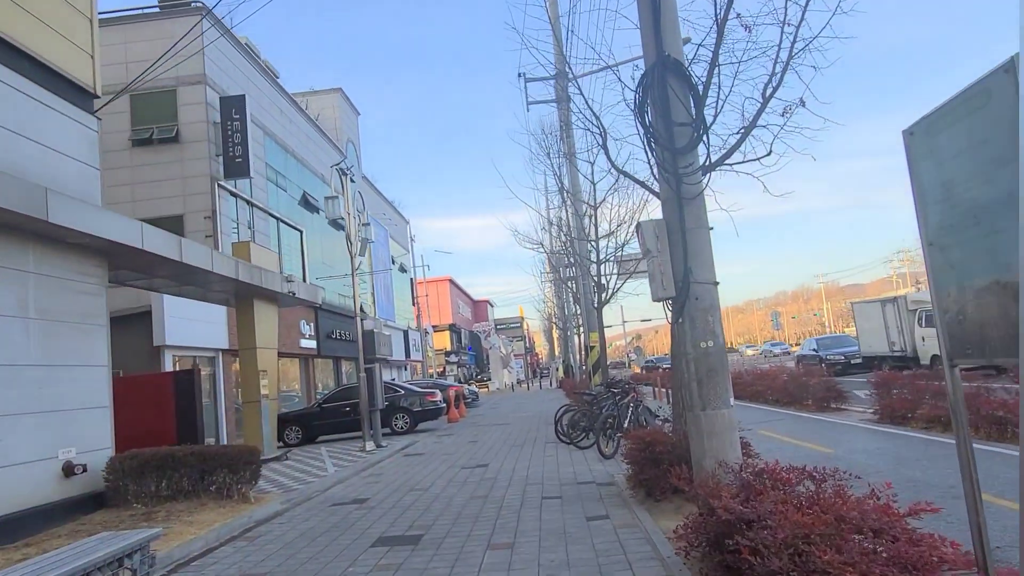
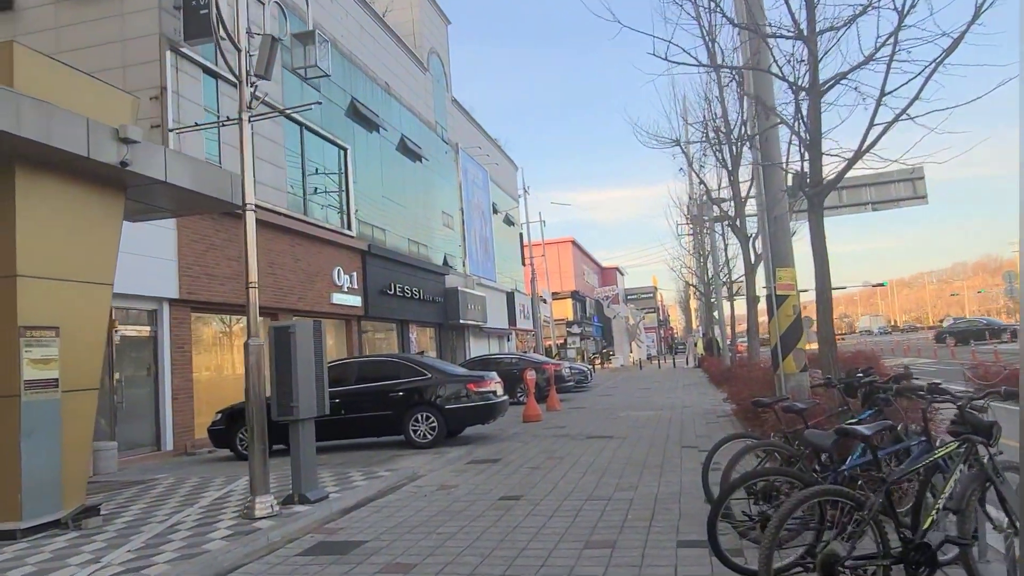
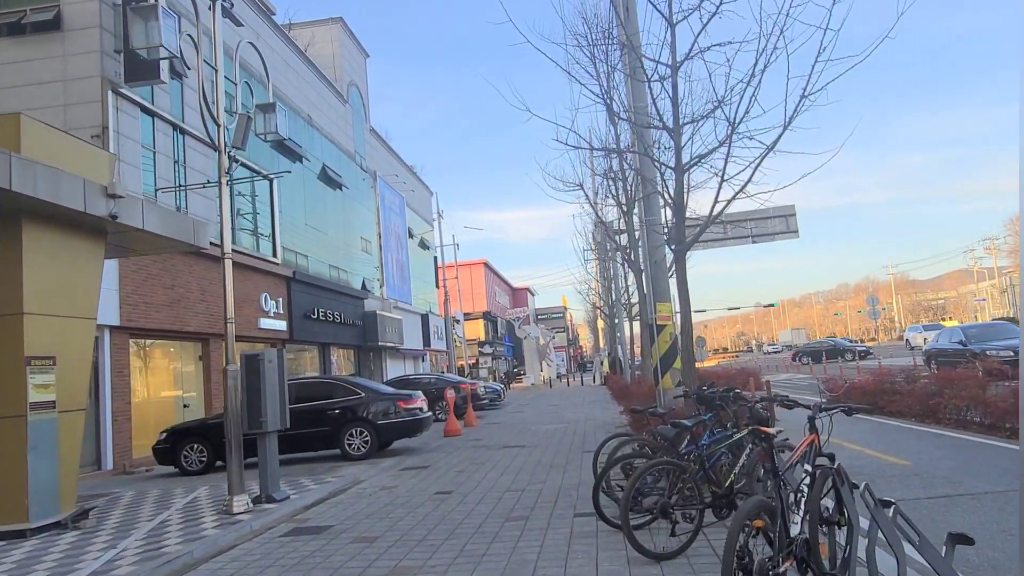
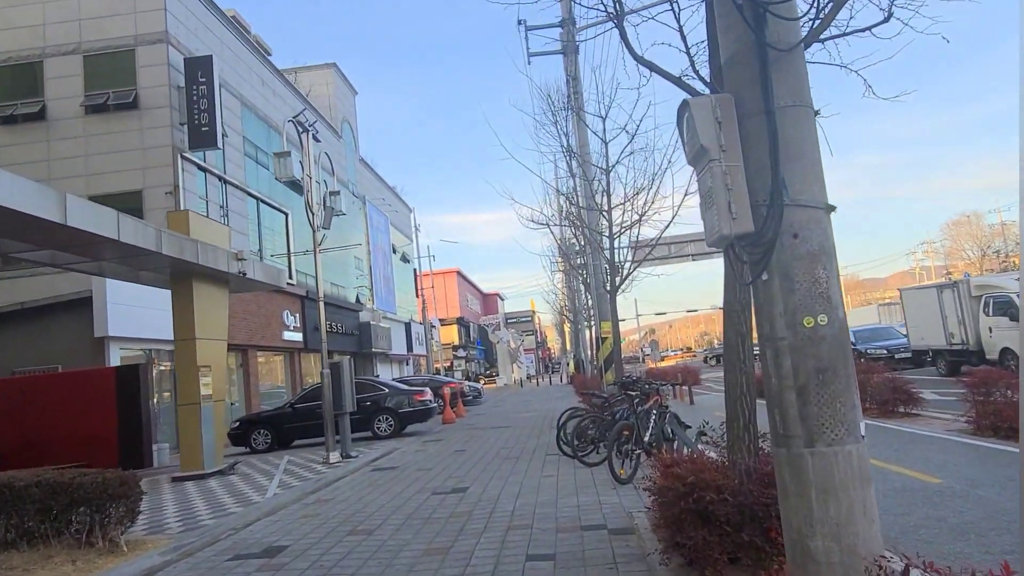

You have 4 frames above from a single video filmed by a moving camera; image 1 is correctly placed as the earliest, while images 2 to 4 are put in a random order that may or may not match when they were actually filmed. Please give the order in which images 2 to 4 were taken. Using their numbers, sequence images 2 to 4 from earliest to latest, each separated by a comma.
4, 3, 2
